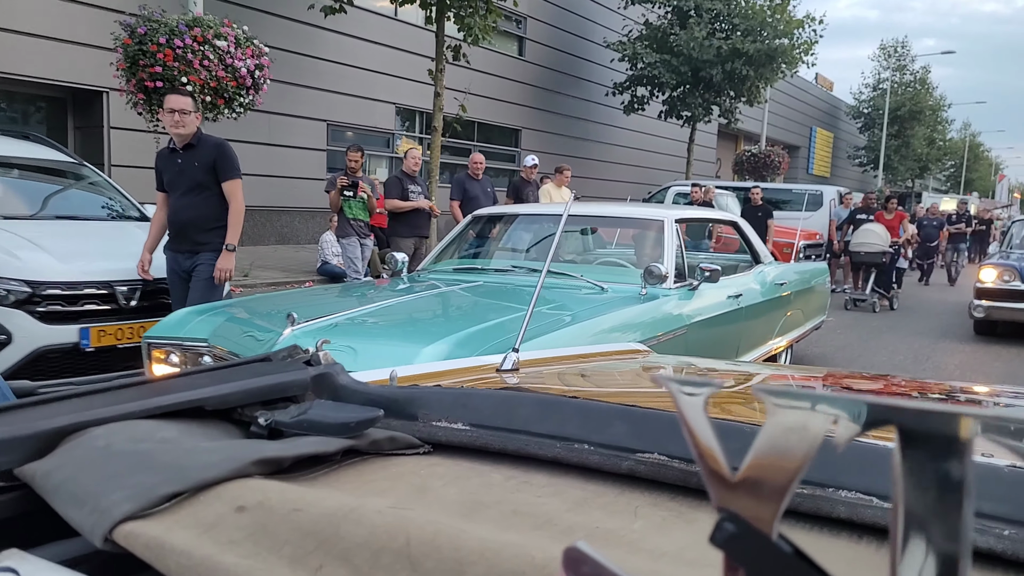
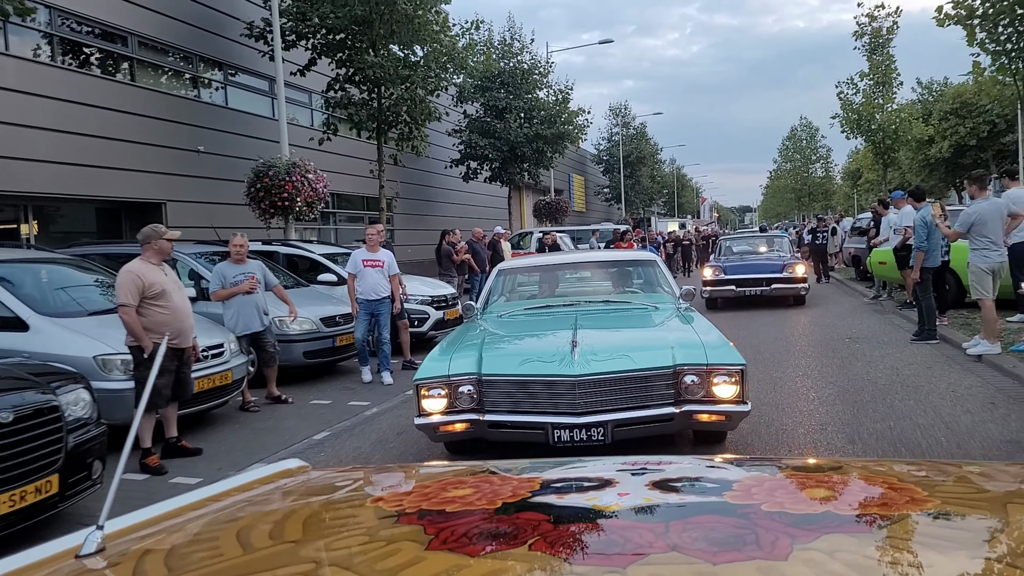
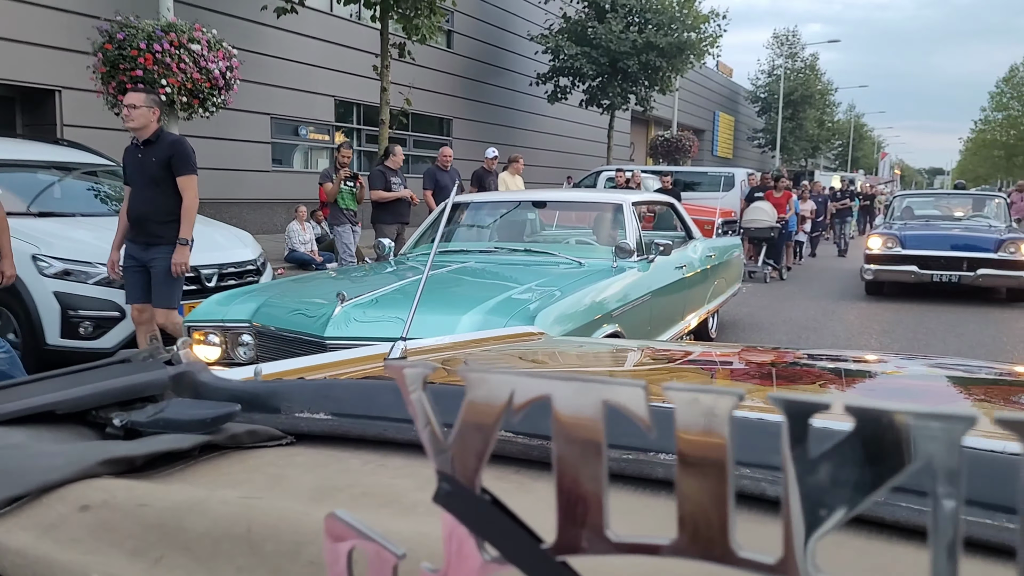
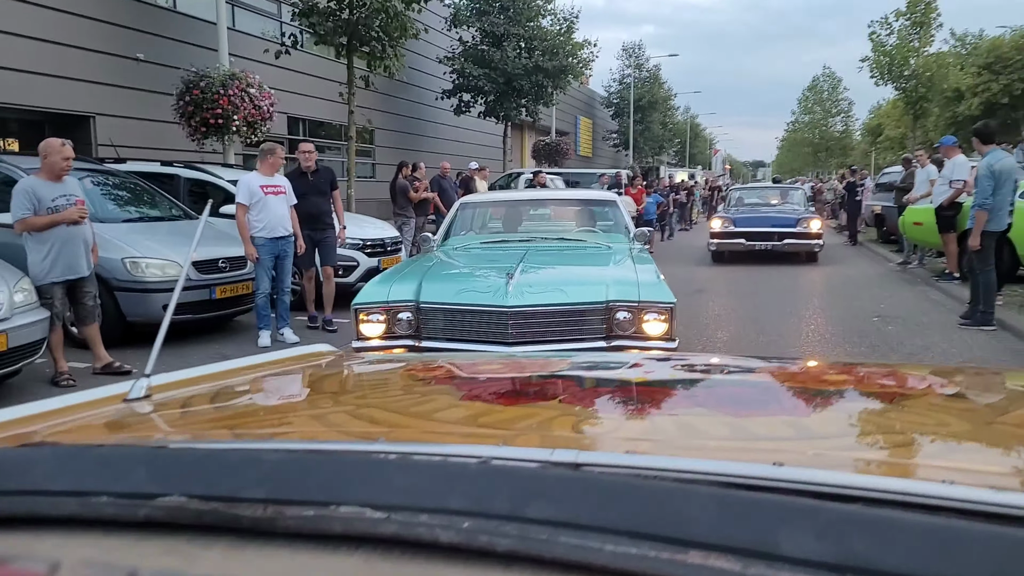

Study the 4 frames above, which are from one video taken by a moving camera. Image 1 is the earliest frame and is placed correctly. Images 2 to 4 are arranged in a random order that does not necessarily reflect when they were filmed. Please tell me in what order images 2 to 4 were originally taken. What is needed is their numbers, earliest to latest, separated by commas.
3, 4, 2
